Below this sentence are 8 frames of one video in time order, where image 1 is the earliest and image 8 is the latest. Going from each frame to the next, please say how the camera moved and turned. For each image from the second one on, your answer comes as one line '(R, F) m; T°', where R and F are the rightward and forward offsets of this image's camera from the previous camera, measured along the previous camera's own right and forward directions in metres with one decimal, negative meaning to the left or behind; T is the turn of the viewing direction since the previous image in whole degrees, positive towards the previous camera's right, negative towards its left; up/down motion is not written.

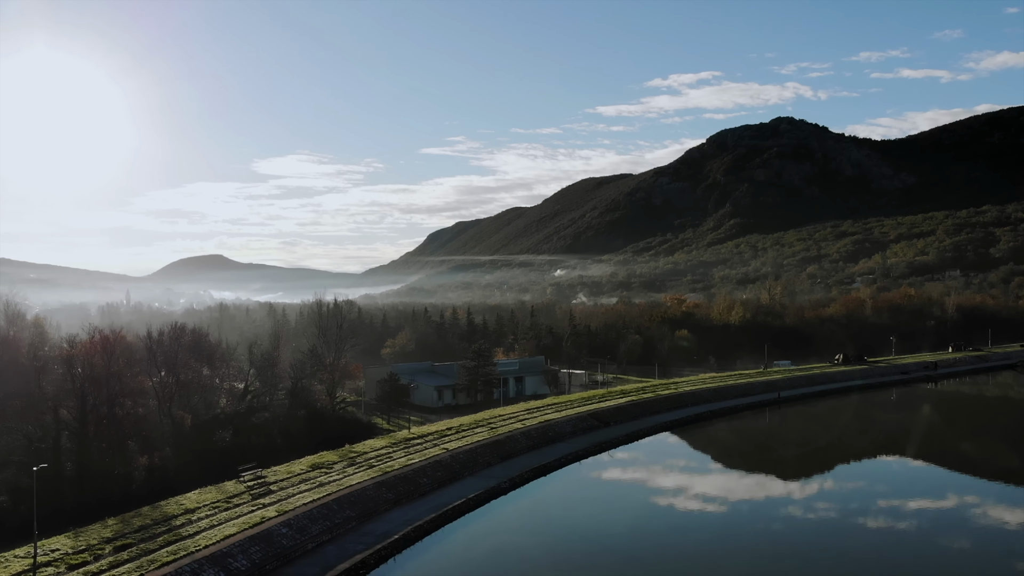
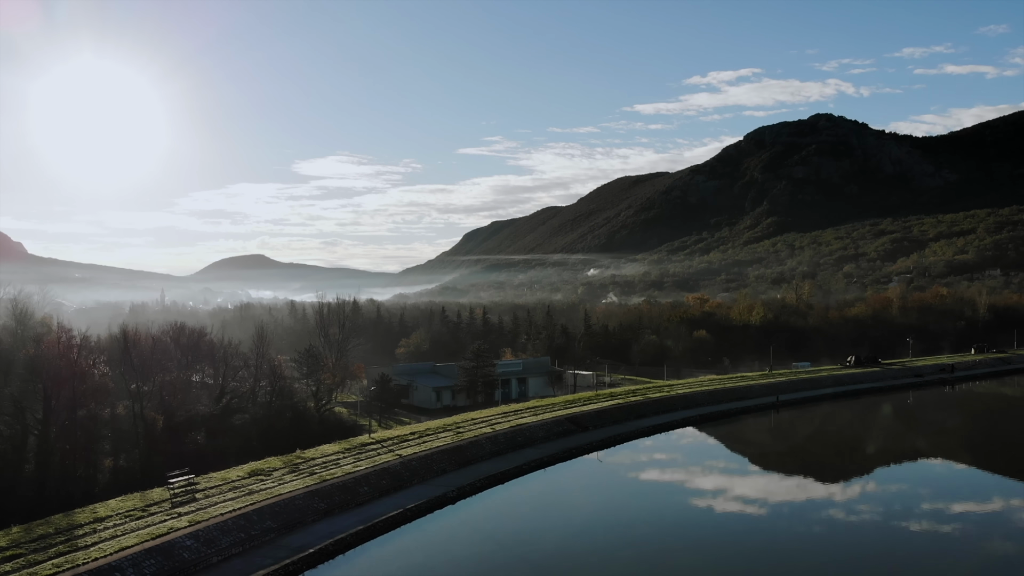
(+2.3, +1.1) m; -2°
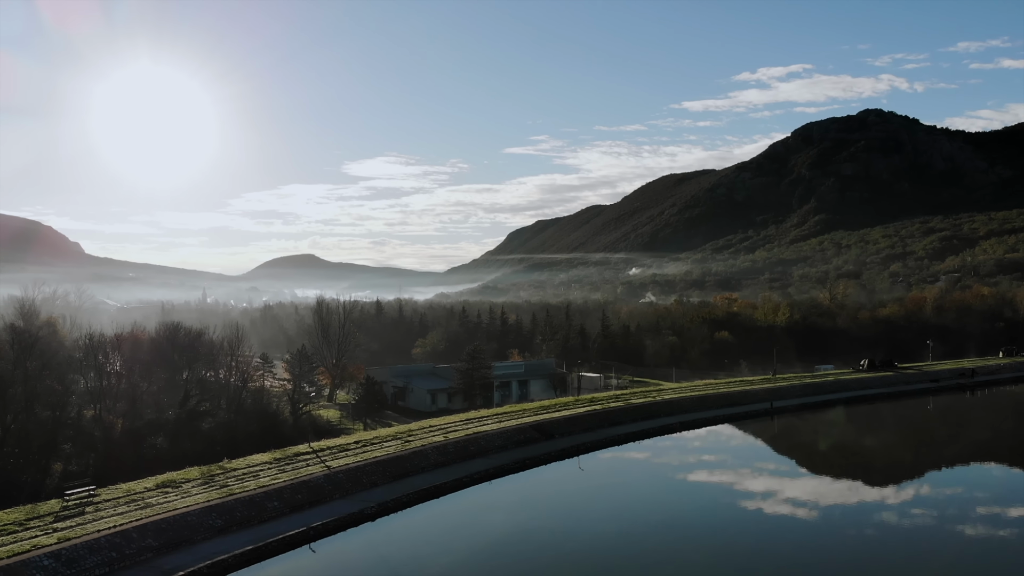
(+3.0, +1.5) m; -3°
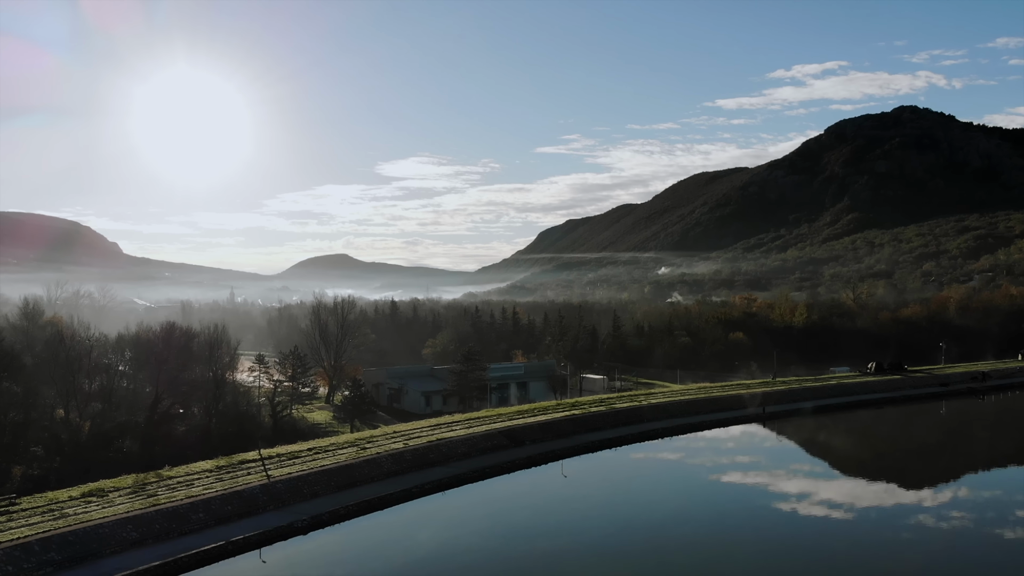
(+2.2, +1.1) m; -2°
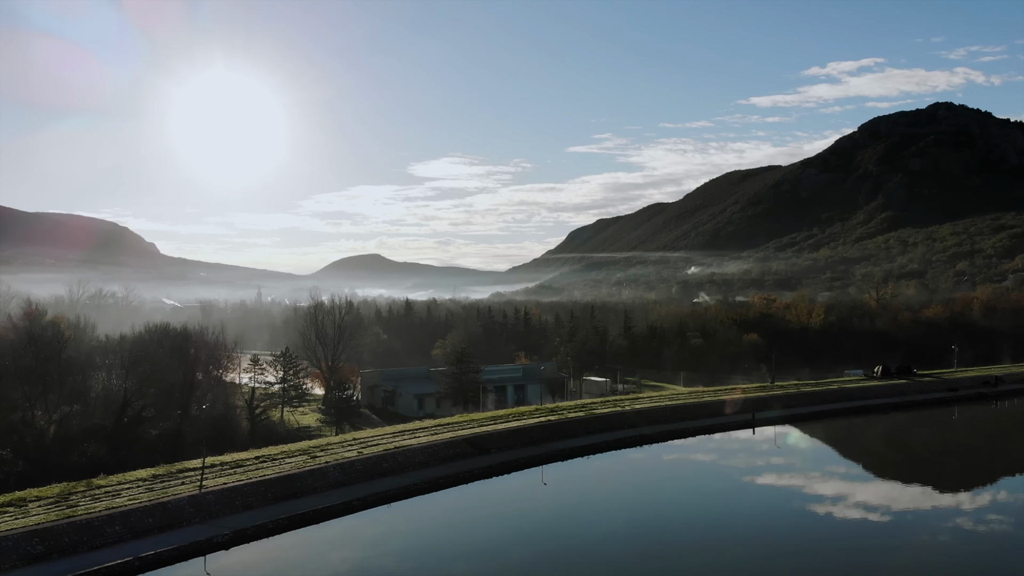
(+2.3, +1.1) m; -2°
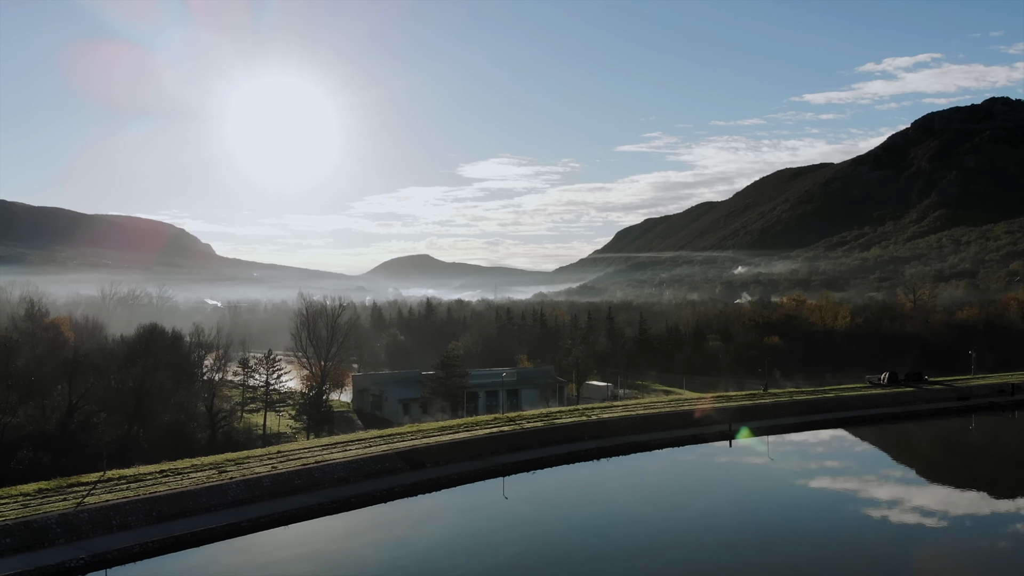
(+3.7, +1.8) m; -3°
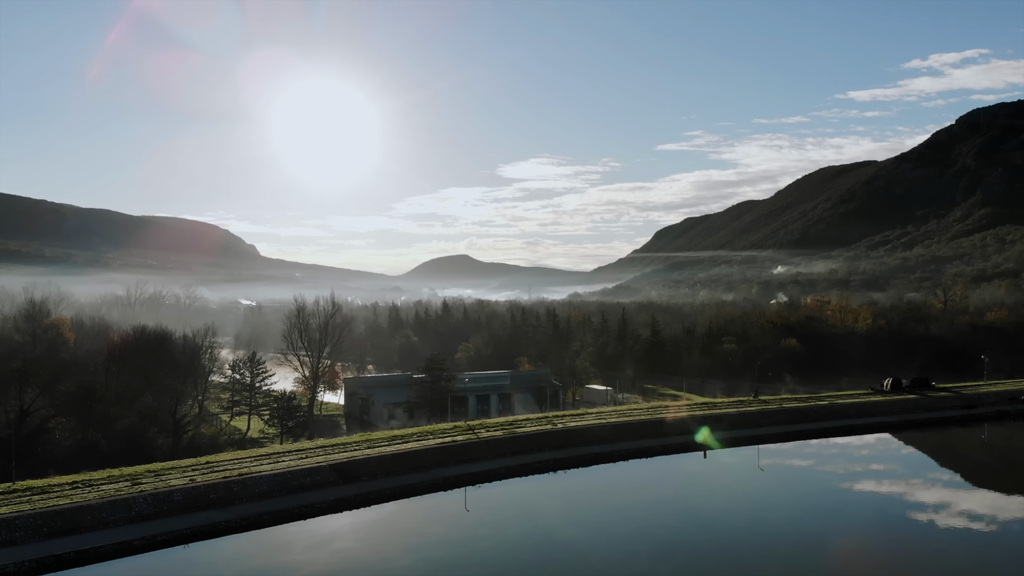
(+3.1, +1.4) m; -2°
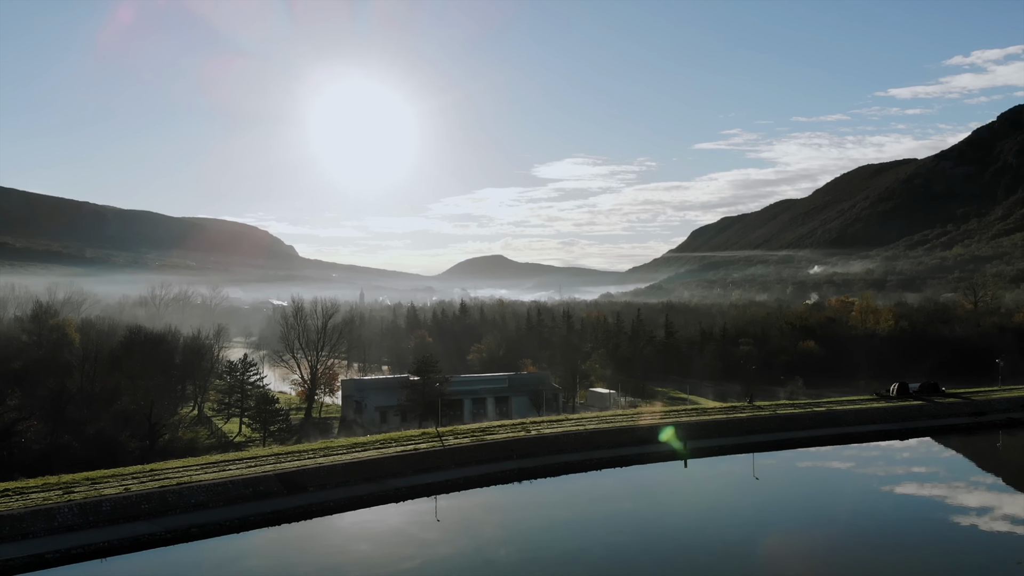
(+2.5, +1.1) m; -2°
